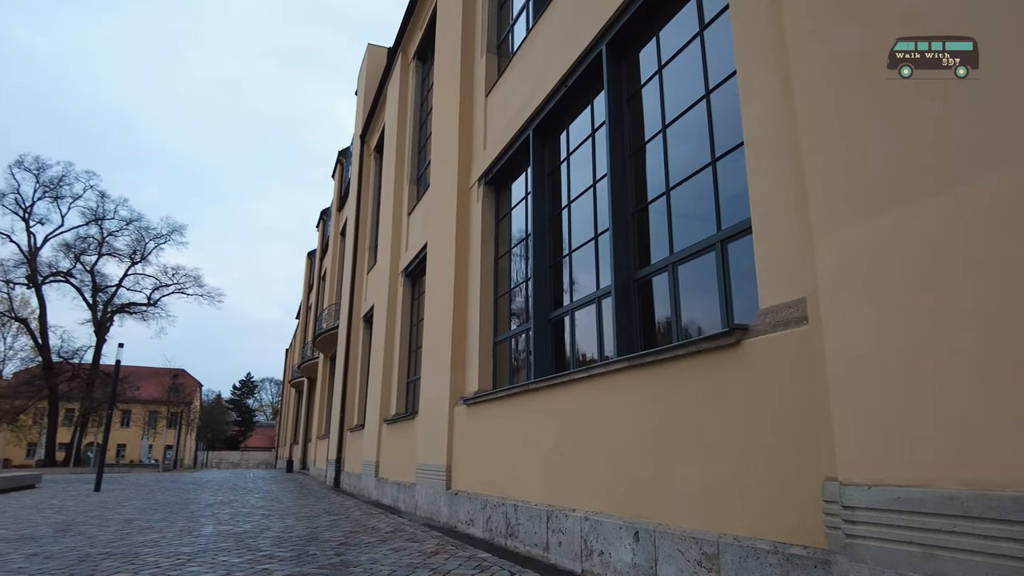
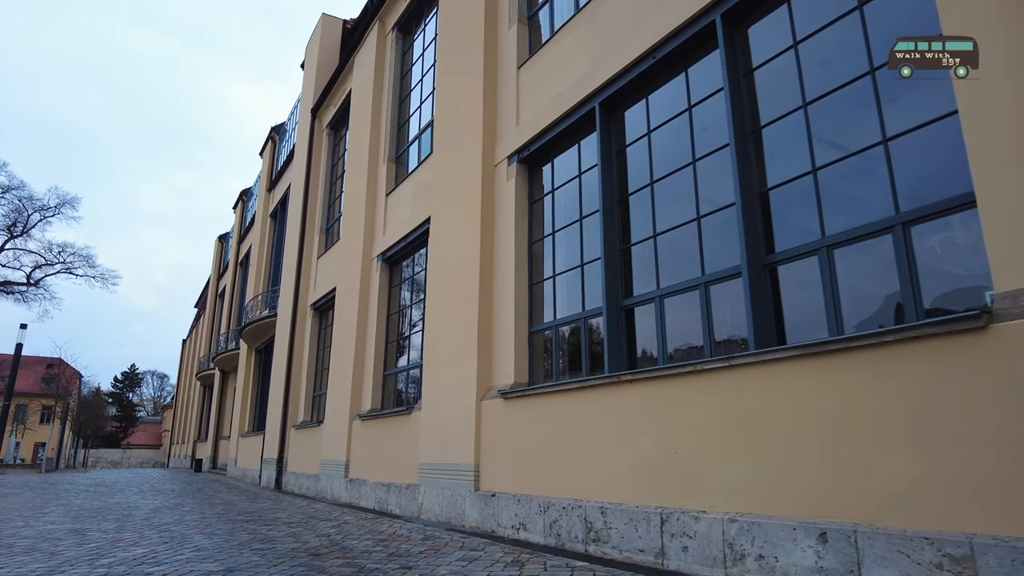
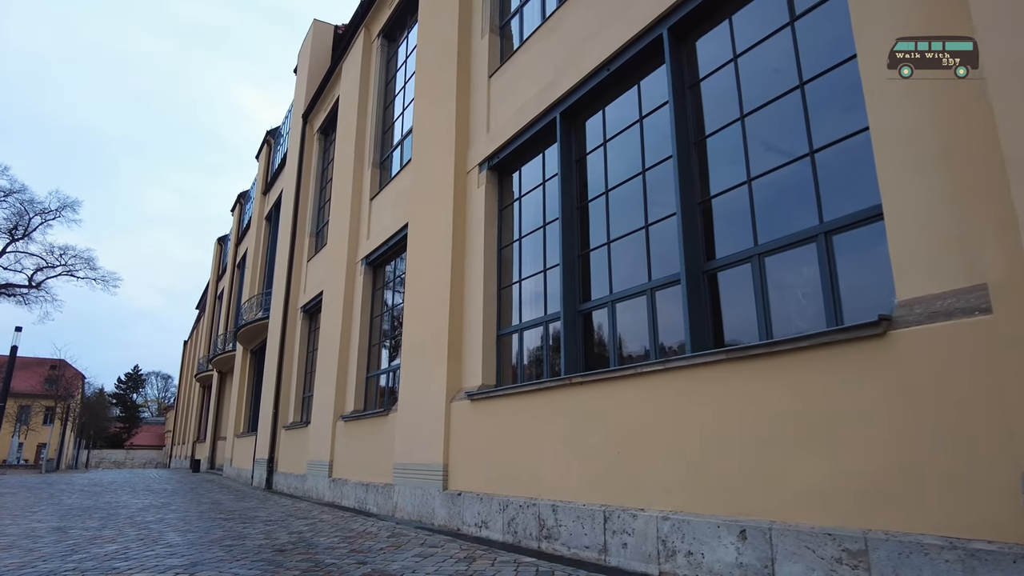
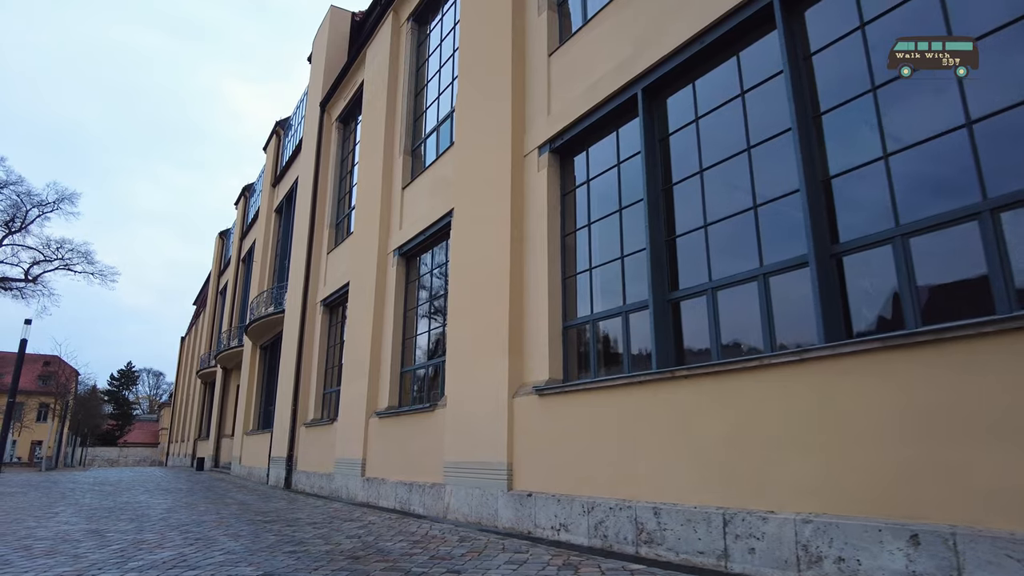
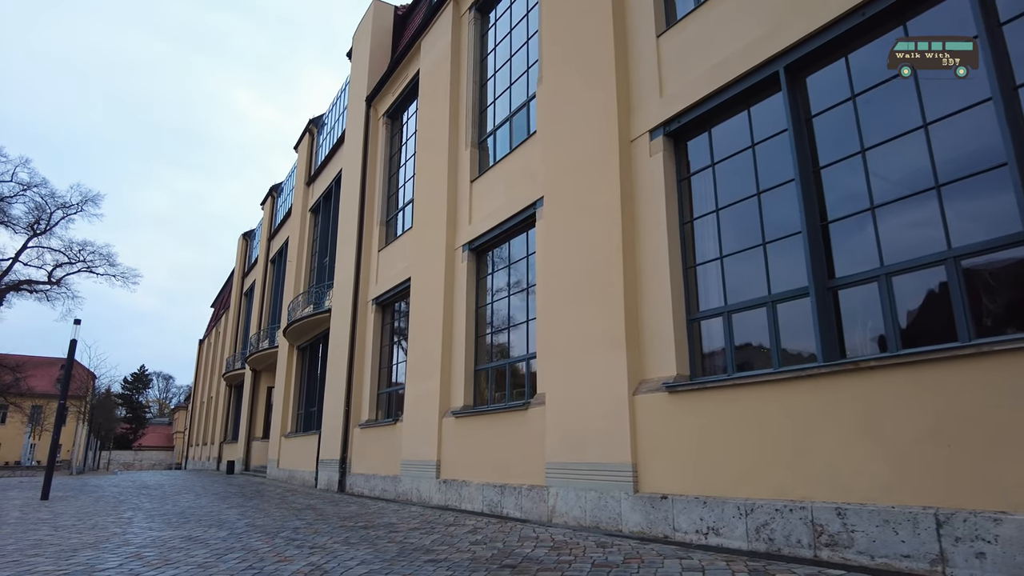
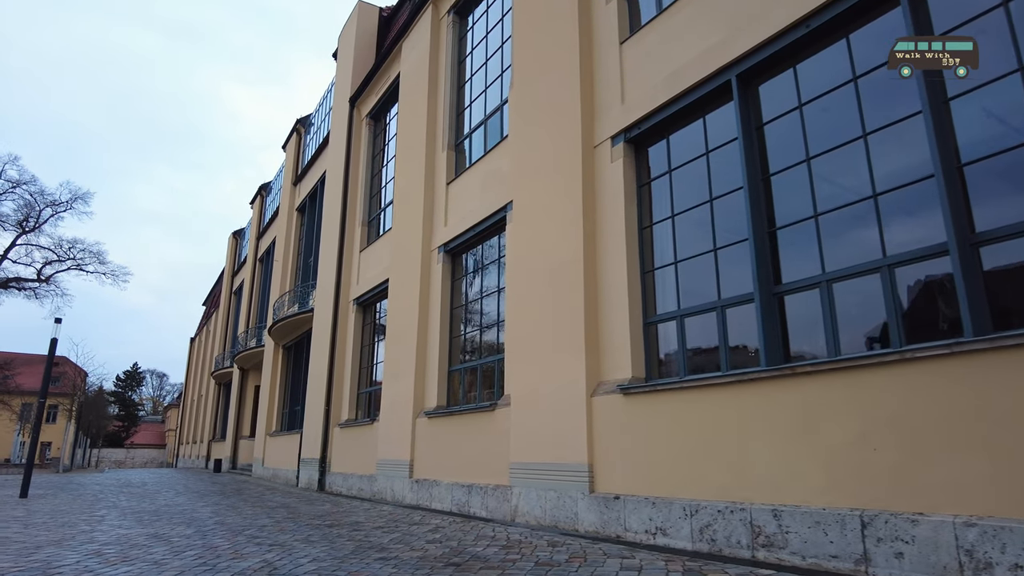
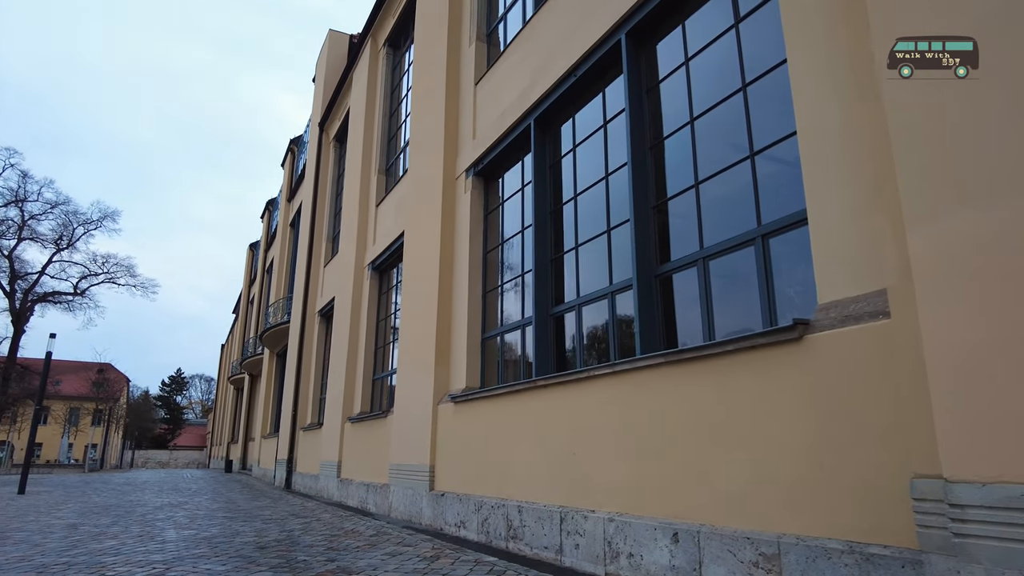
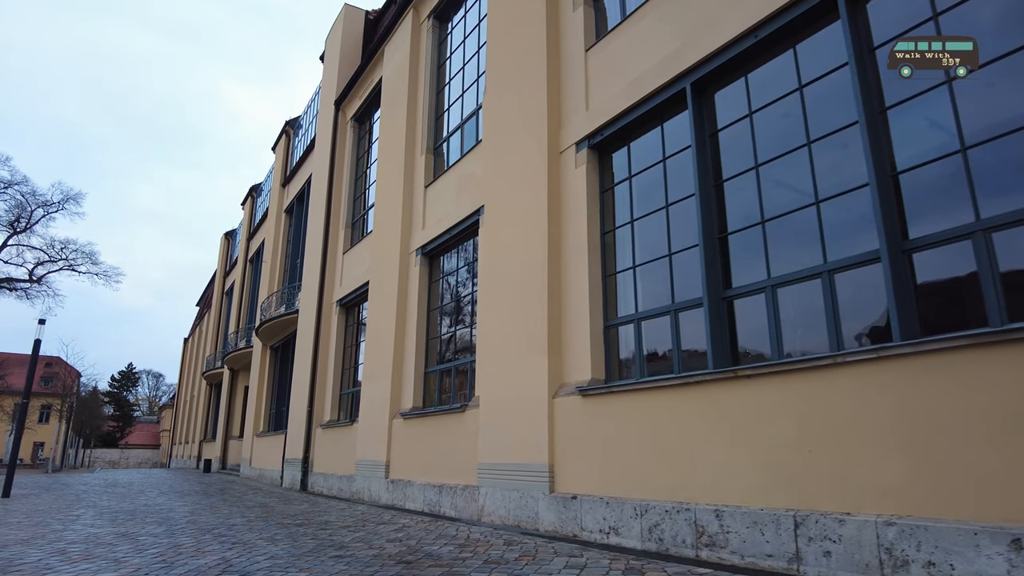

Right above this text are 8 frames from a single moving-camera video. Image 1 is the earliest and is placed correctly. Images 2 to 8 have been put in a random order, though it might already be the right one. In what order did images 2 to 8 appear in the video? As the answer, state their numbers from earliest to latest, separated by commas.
7, 3, 2, 4, 8, 6, 5
